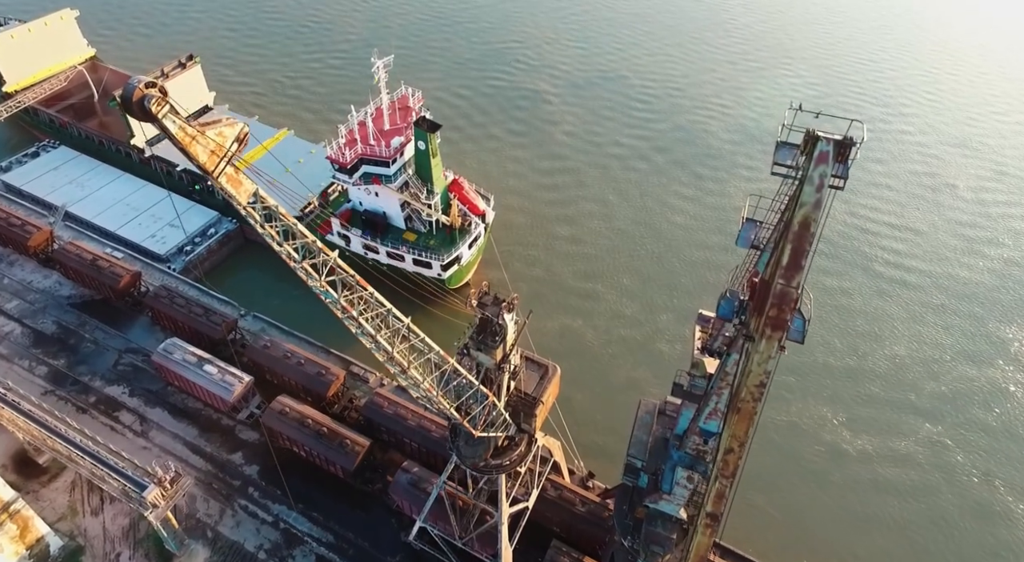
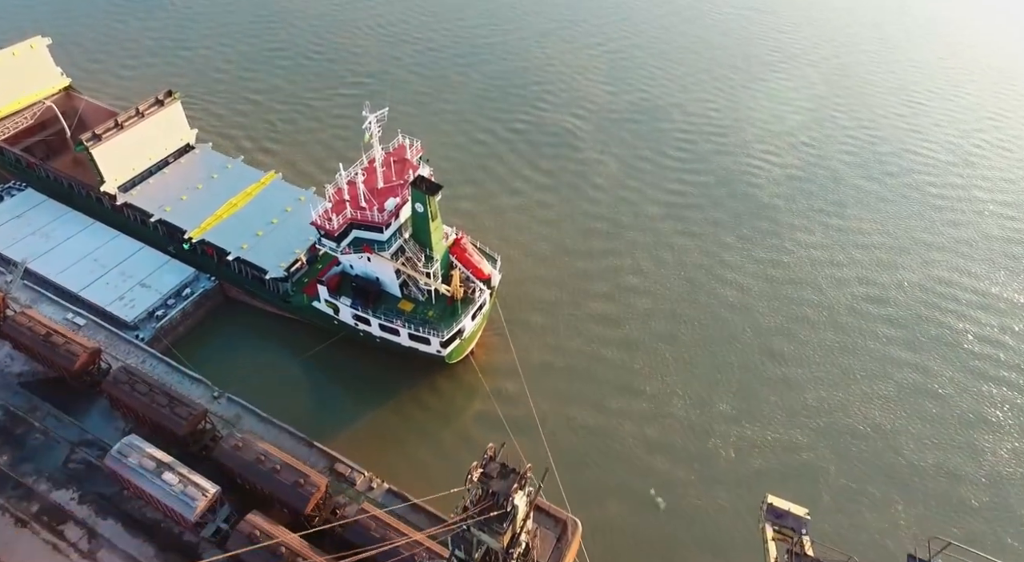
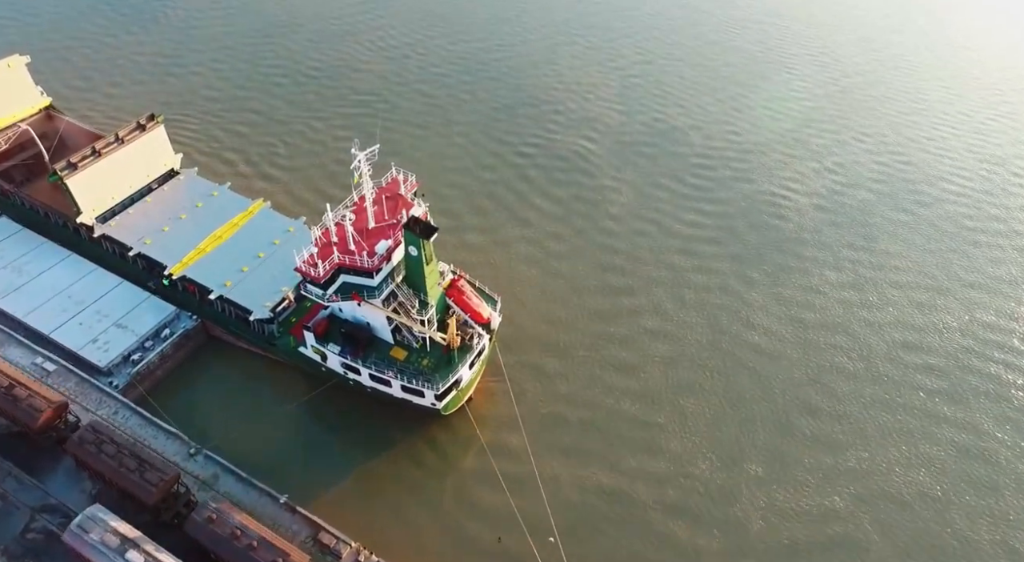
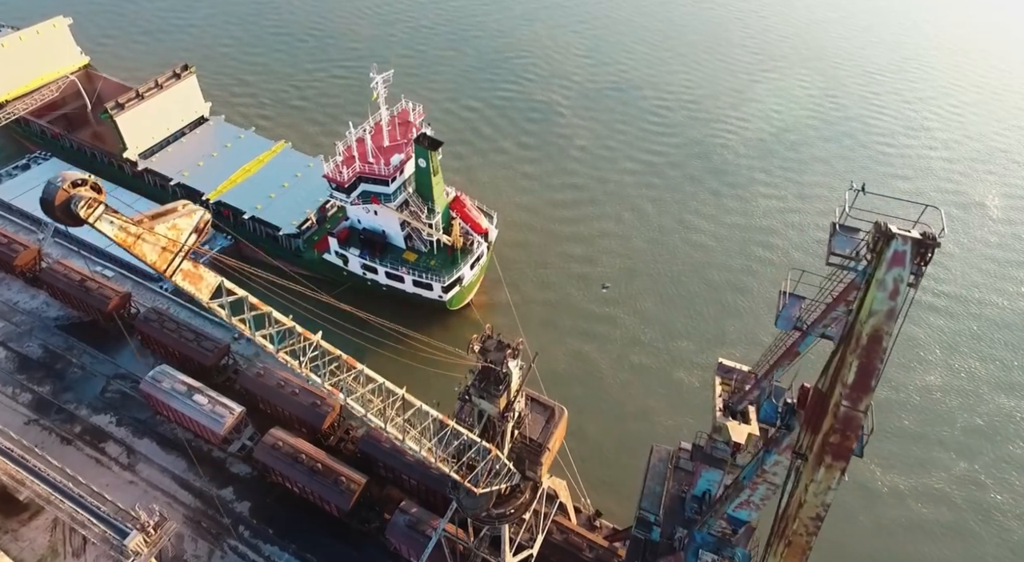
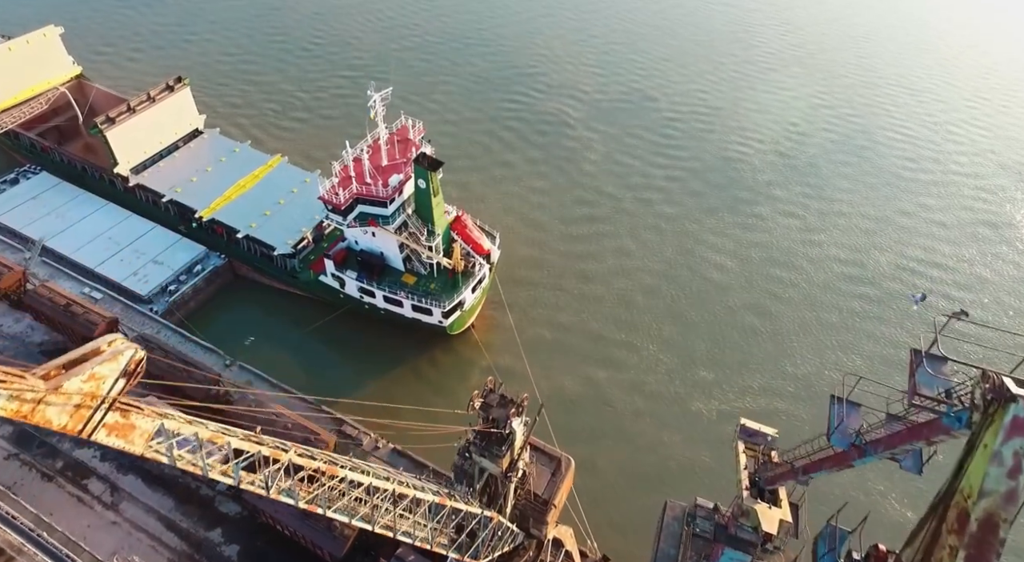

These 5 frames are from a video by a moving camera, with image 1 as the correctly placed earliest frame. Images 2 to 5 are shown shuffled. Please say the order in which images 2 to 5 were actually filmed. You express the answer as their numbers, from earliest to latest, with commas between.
4, 5, 2, 3
